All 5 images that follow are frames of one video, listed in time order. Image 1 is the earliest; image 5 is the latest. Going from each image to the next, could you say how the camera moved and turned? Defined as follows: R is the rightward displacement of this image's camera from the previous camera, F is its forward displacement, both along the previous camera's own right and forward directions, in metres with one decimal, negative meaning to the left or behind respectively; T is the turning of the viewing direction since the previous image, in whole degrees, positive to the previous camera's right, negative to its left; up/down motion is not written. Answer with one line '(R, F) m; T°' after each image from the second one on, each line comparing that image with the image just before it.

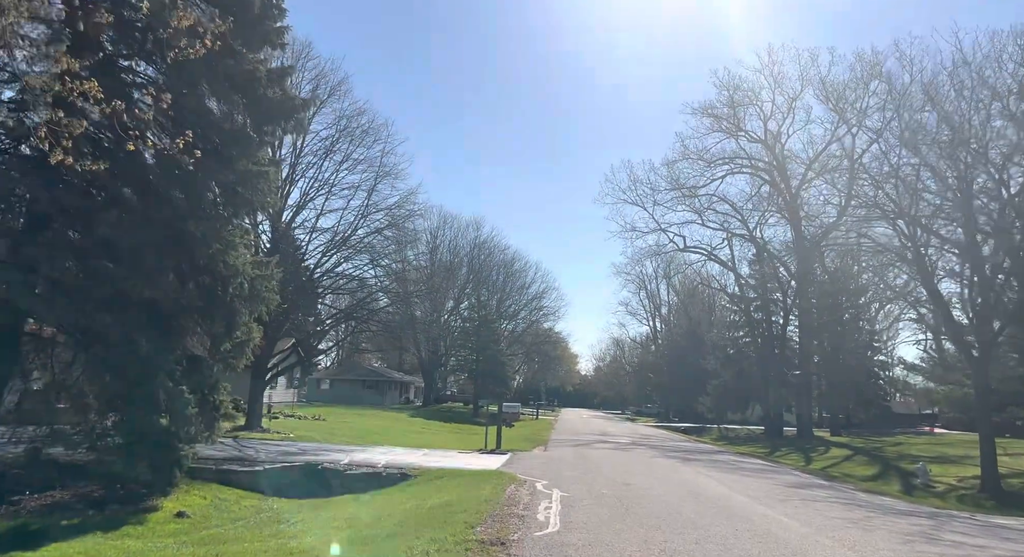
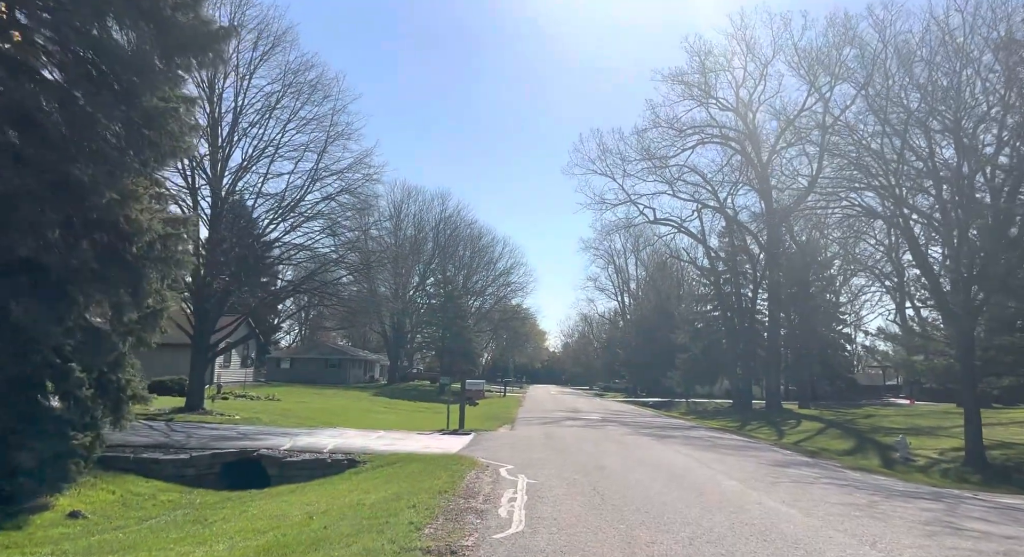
(+0.2, +1.6) m; +3°
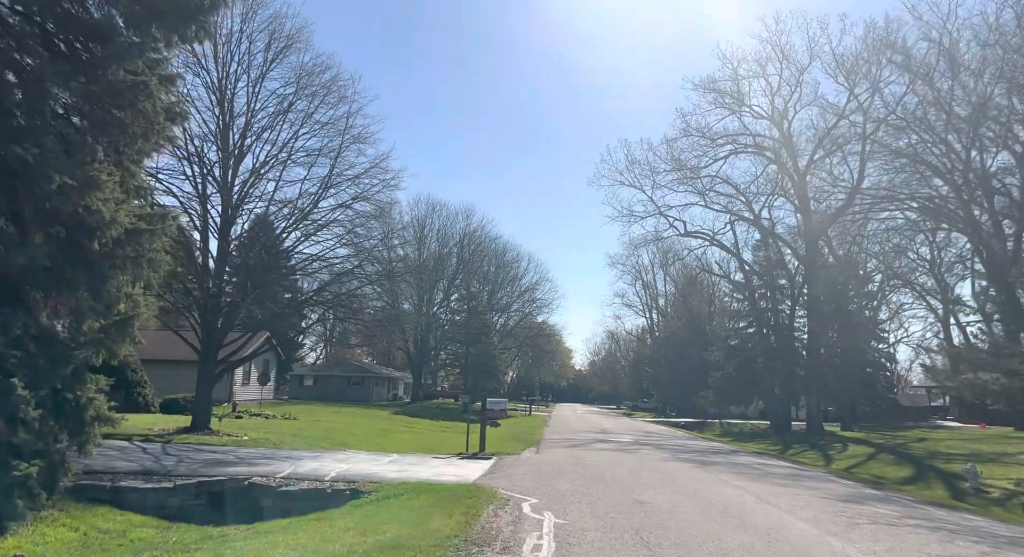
(0.0, +1.6) m; -2°
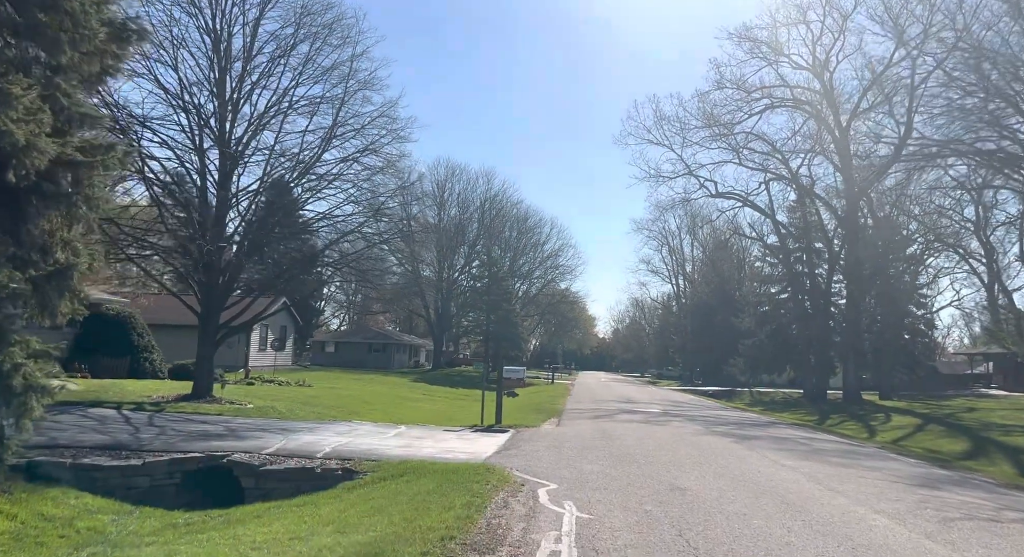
(+0.1, +1.7) m; -2°
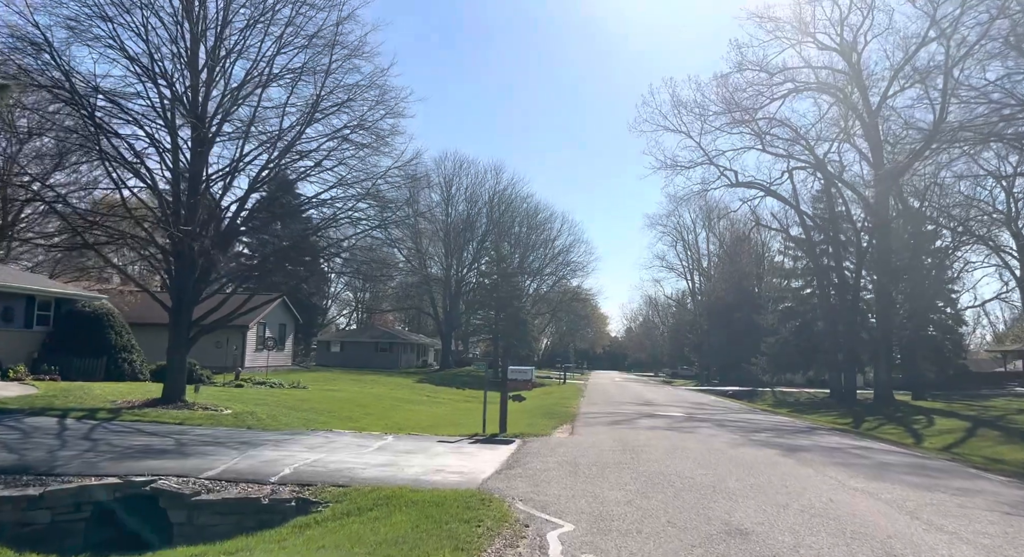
(+0.1, +2.2) m; -1°
